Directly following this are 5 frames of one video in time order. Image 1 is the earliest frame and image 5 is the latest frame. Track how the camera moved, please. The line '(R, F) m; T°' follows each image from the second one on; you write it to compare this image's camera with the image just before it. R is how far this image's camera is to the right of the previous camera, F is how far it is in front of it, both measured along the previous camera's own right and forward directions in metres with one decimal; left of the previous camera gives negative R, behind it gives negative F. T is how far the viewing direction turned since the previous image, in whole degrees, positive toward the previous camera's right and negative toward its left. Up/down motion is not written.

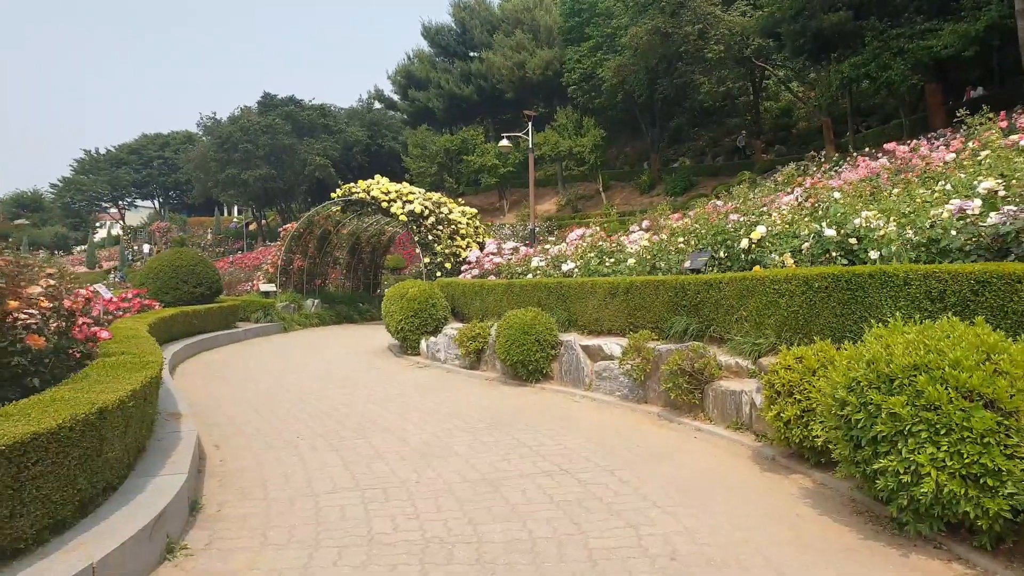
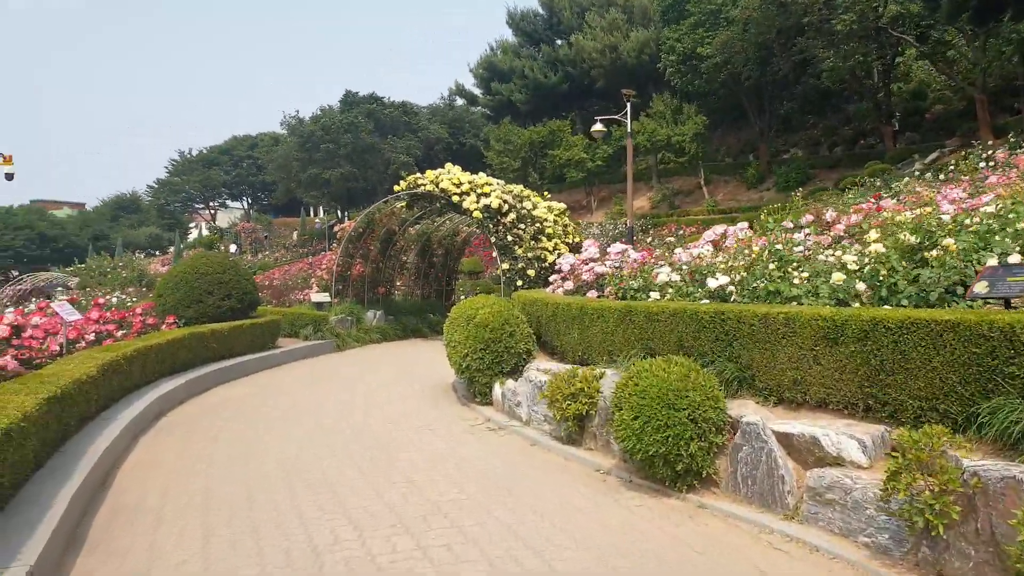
(-0.3, +3.1) m; -6°
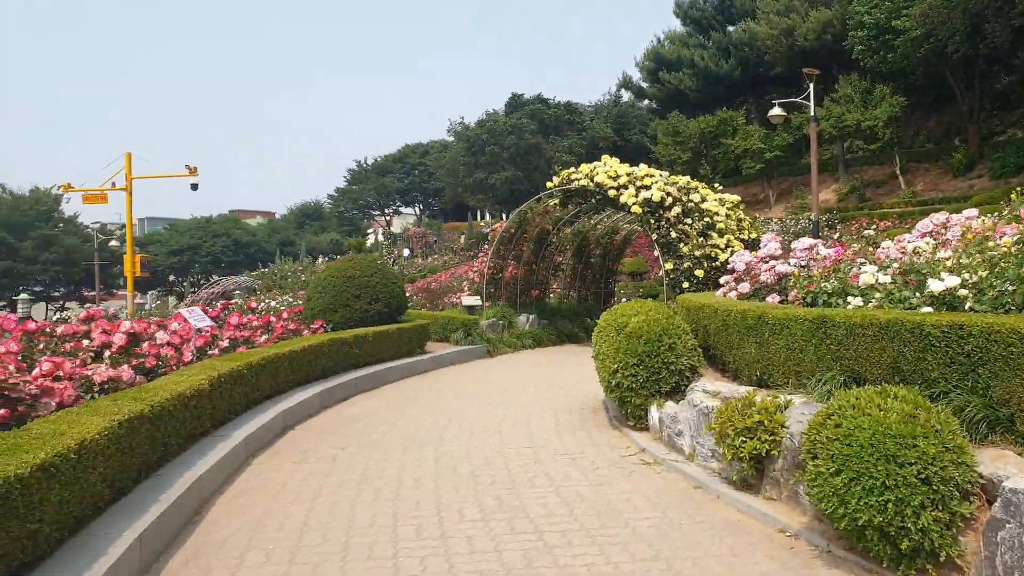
(+0.1, +1.0) m; -12°
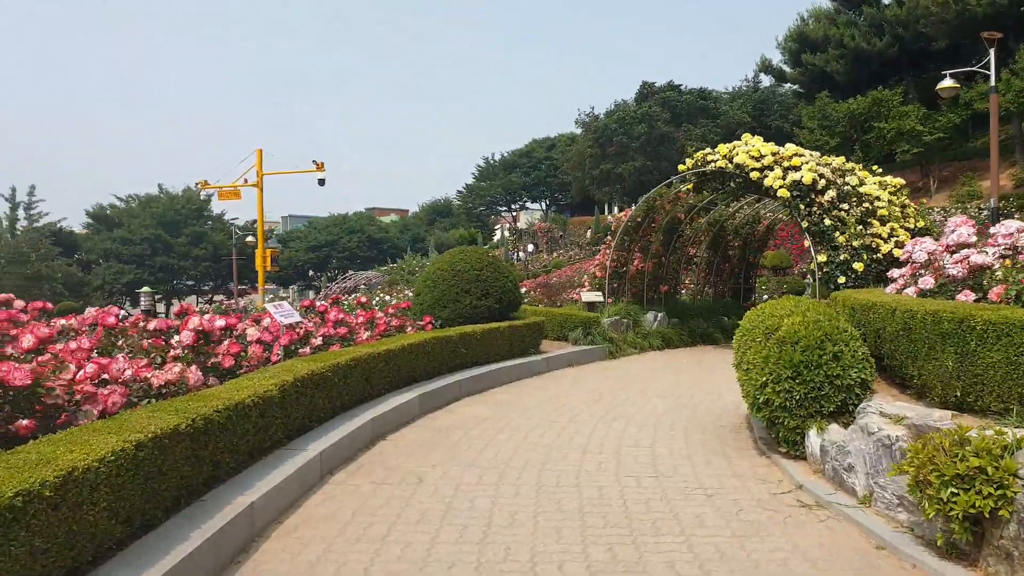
(+0.1, +1.0) m; -9°
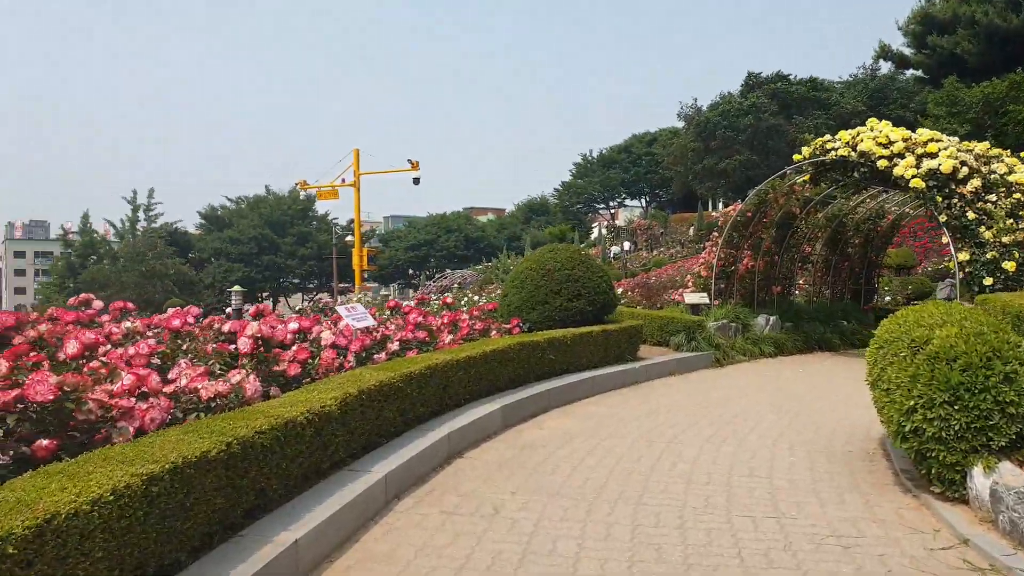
(0.0, +0.7) m; -7°
